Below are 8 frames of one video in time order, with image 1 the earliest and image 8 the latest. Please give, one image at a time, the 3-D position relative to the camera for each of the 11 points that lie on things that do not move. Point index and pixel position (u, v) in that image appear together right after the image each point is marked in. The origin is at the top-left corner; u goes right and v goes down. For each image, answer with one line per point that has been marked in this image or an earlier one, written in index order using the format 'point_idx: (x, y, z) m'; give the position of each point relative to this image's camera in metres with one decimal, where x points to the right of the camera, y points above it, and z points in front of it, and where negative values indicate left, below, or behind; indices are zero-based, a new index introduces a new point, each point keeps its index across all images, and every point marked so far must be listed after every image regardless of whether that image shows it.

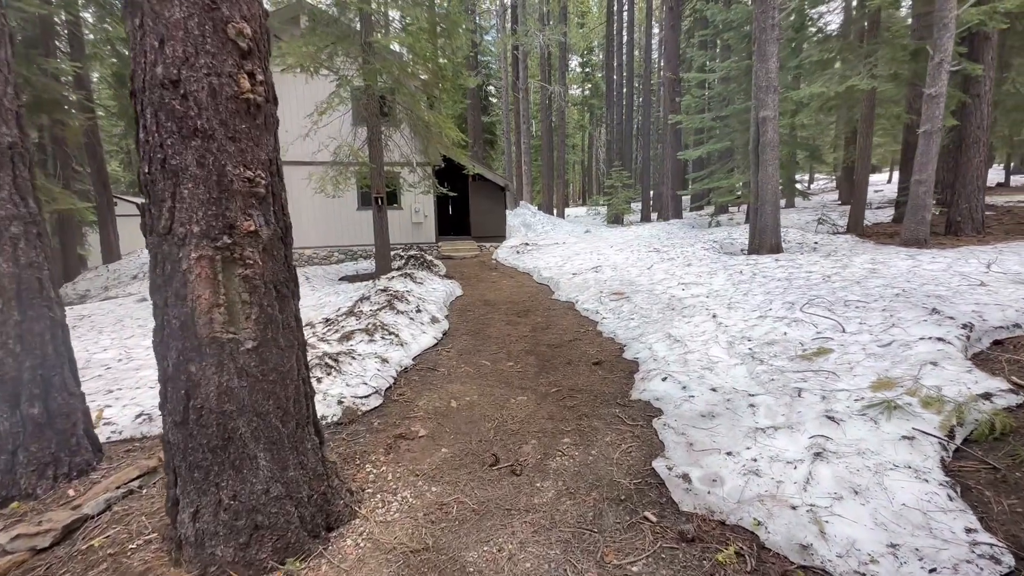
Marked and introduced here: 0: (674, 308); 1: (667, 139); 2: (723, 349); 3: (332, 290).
0: (+2.1, -0.3, +6.1) m
1: (+5.5, +5.2, +16.8) m
2: (+2.1, -0.6, +4.6) m
3: (-3.5, 0.0, +9.0) m
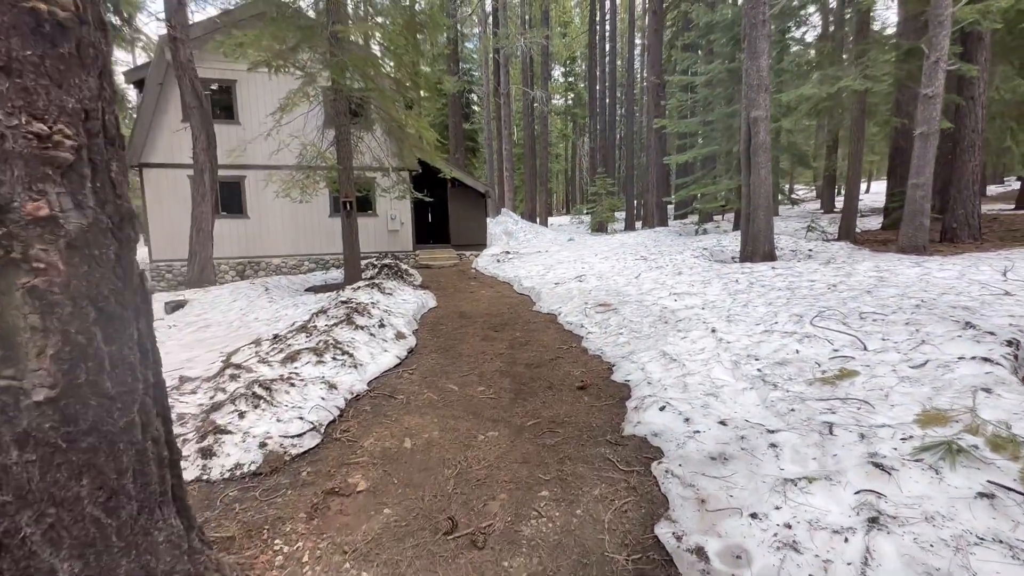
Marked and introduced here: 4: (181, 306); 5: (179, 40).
0: (+1.8, -0.4, +5.5) m
1: (+4.9, +4.9, +16.3) m
2: (+1.8, -0.7, +4.0) m
3: (-3.9, -0.2, +8.2) m
4: (-6.1, -0.3, +8.7) m
5: (-7.5, +5.6, +10.7) m
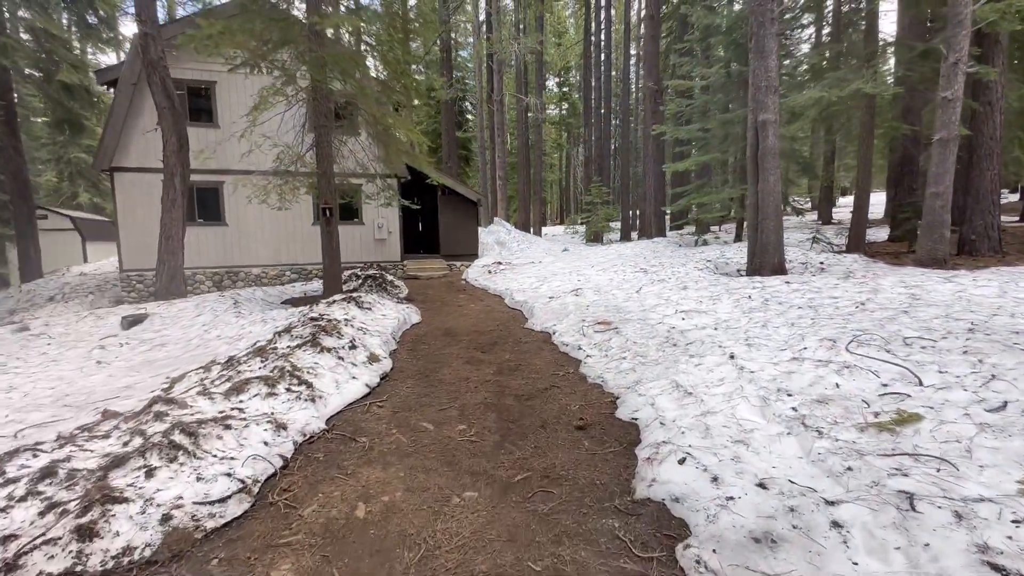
0: (+1.7, -0.6, +4.8) m
1: (+4.6, +4.5, +15.8) m
2: (+1.7, -0.9, +3.3) m
3: (-4.0, -0.4, +7.5) m
4: (-6.2, -0.5, +7.9) m
5: (-7.7, +5.3, +10.0) m
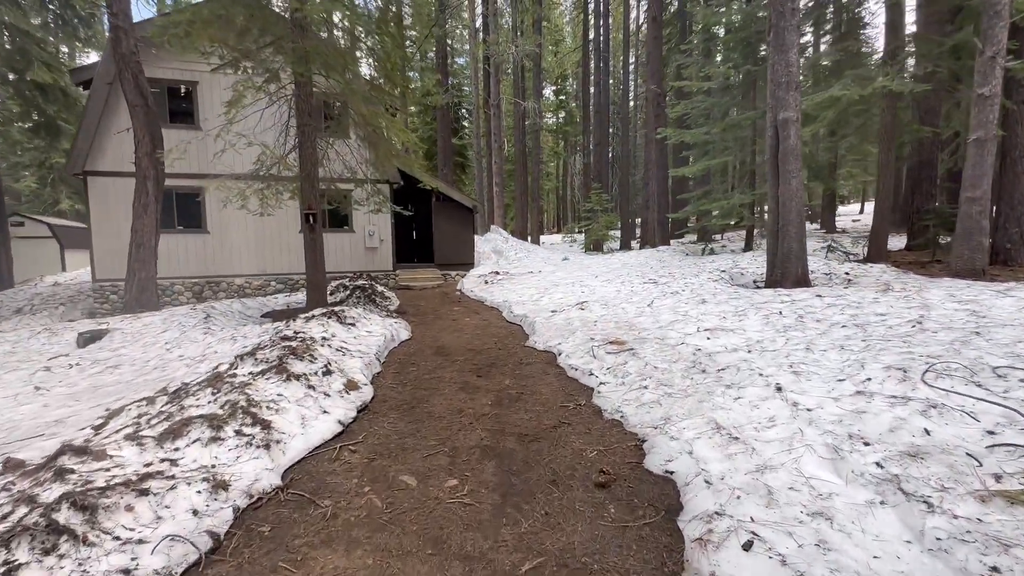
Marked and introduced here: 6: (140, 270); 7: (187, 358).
0: (+1.7, -0.7, +4.1) m
1: (+4.5, +4.1, +15.2) m
2: (+1.7, -1.0, +2.6) m
3: (-4.0, -0.6, +6.8) m
4: (-6.2, -0.7, +7.1) m
5: (-7.7, +5.1, +9.3) m
6: (-7.7, +0.4, +9.8) m
7: (-4.1, -0.9, +5.9) m
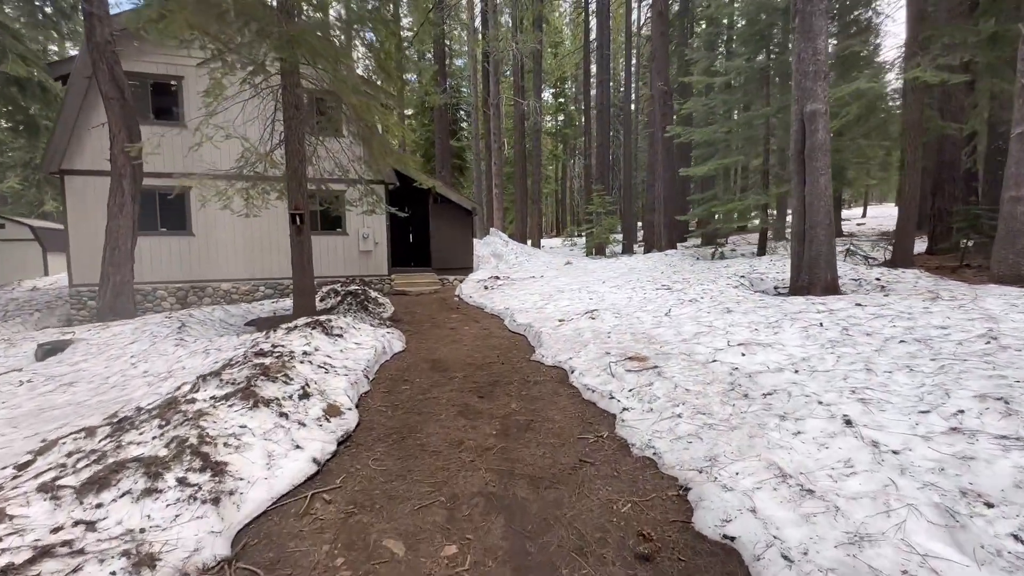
0: (+1.7, -0.8, +3.5) m
1: (+4.6, +4.0, +14.7) m
2: (+1.8, -1.0, +2.0) m
3: (-4.0, -0.7, +6.1) m
4: (-6.2, -0.8, +6.5) m
5: (-7.7, +5.0, +8.7) m
6: (-7.6, +0.3, +9.1) m
7: (-4.0, -1.0, +5.2) m
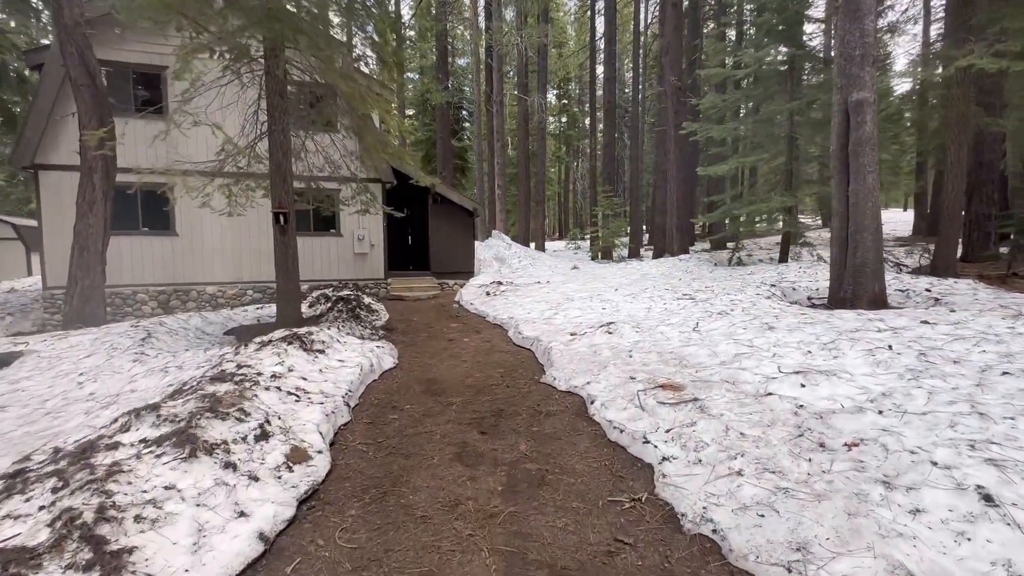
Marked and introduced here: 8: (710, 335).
0: (+1.8, -0.9, +2.7) m
1: (+4.7, +3.8, +13.9) m
2: (+1.9, -1.1, +1.2) m
3: (-3.9, -0.8, +5.3) m
4: (-6.1, -0.9, +5.7) m
5: (-7.5, +4.9, +8.0) m
6: (-7.6, +0.2, +8.3) m
7: (-4.0, -1.0, +4.5) m
8: (+2.2, -0.5, +5.1) m
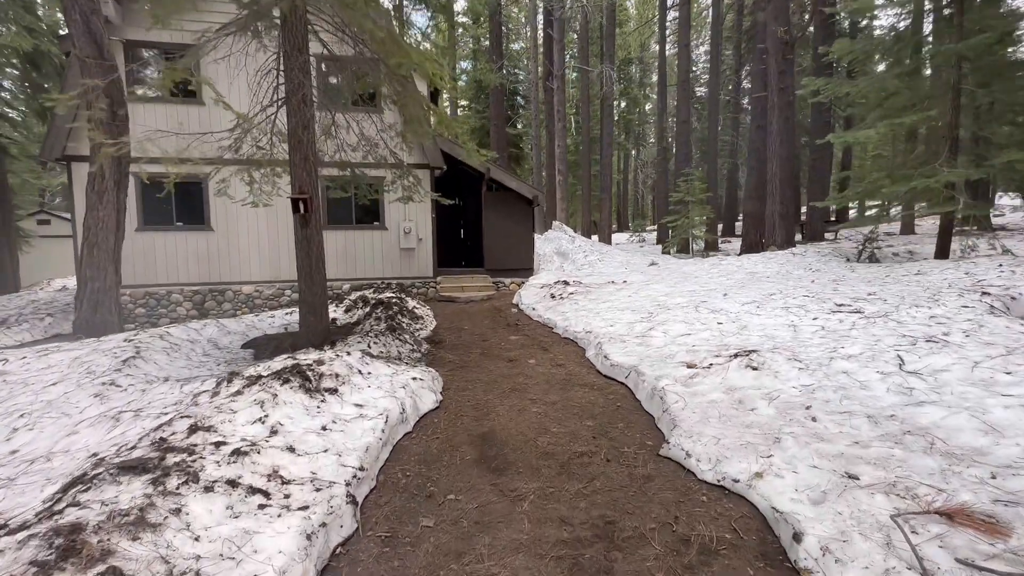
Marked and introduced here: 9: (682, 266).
0: (+2.2, -1.0, +0.7) m
1: (+6.3, +3.8, +11.4) m
2: (+2.1, -1.3, -0.8) m
3: (-3.2, -0.9, +3.9) m
4: (-5.3, -1.0, +4.6) m
5: (-6.5, +4.9, +6.9) m
6: (-6.5, +0.1, +7.3) m
7: (-3.3, -1.1, +3.1) m
8: (+2.8, -0.6, +3.1) m
9: (+3.8, +0.5, +10.5) m
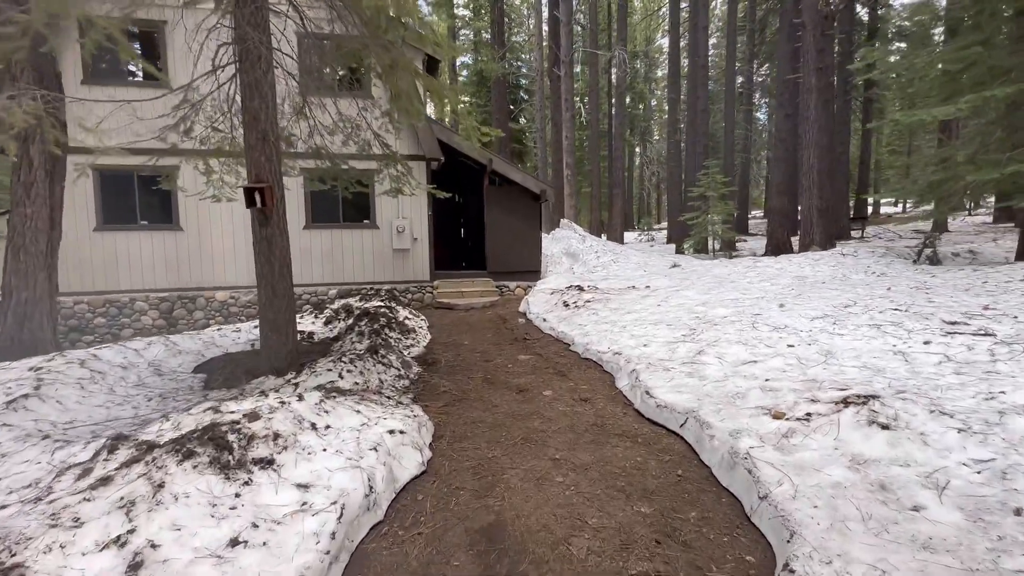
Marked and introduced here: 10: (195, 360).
0: (+2.3, -1.2, -0.5) m
1: (+6.4, +3.7, +10.2) m
2: (+2.2, -1.4, -2.0) m
3: (-3.1, -1.0, +2.8) m
4: (-5.2, -1.1, +3.4) m
5: (-6.4, +4.7, +5.7) m
6: (-6.4, 0.0, +6.1) m
7: (-3.2, -1.3, +1.9) m
8: (+2.9, -0.7, +1.8) m
9: (+3.9, +0.4, +9.2) m
10: (-3.8, -0.8, +5.6) m
